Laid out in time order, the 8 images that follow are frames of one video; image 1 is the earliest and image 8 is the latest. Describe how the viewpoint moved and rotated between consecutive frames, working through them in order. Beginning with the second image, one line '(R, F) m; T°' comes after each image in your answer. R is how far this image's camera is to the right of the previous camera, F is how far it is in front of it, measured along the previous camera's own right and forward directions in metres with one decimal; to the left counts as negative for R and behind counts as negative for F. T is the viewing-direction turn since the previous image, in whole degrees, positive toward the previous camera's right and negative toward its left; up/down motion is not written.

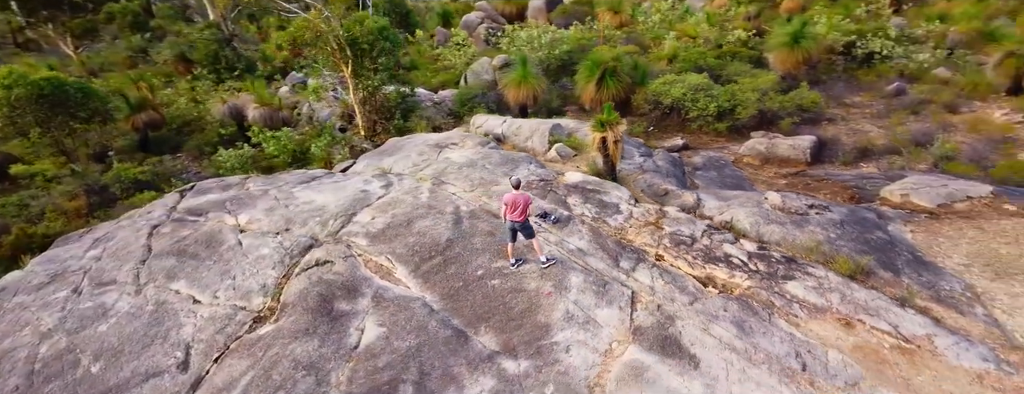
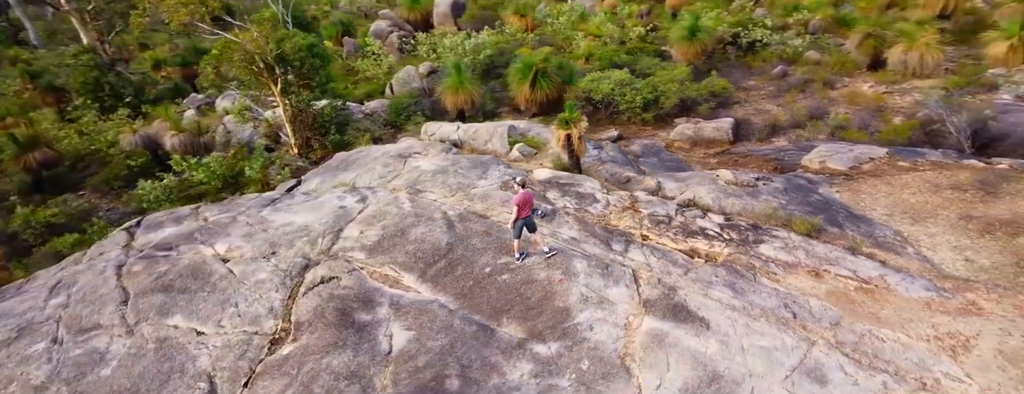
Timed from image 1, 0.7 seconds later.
(-1.2, -0.1) m; +9°
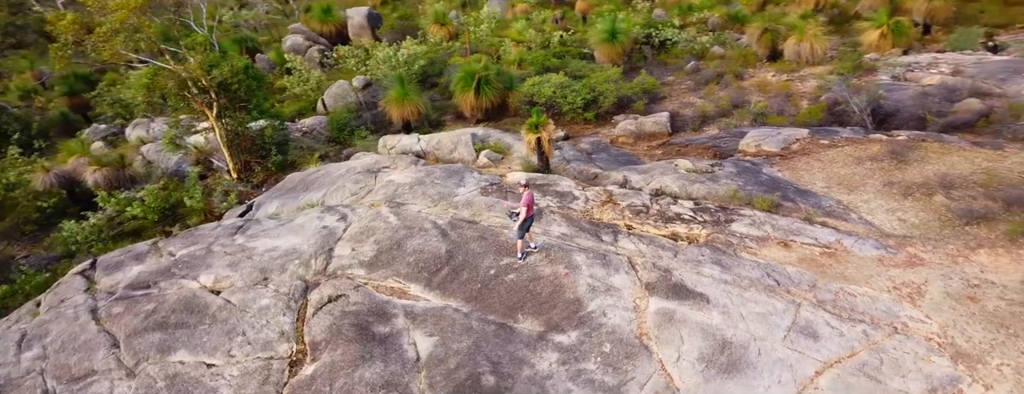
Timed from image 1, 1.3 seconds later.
(-1.1, -0.1) m; +8°
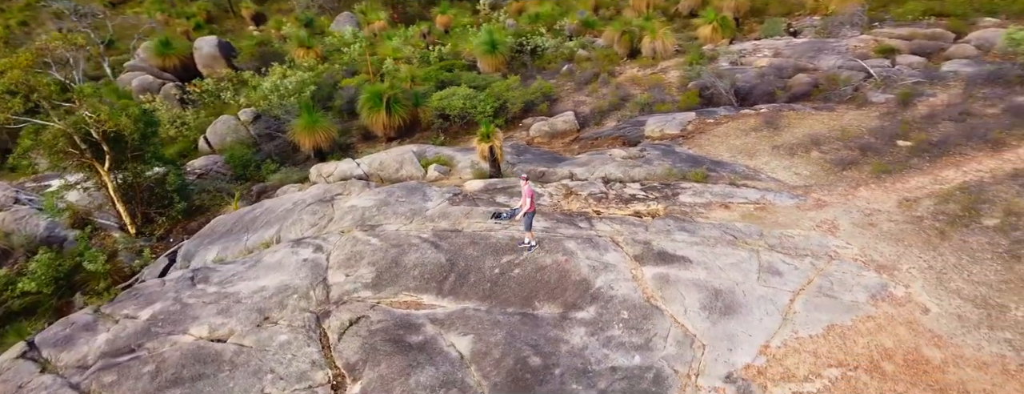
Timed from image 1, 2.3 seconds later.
(-1.8, -0.3) m; +13°
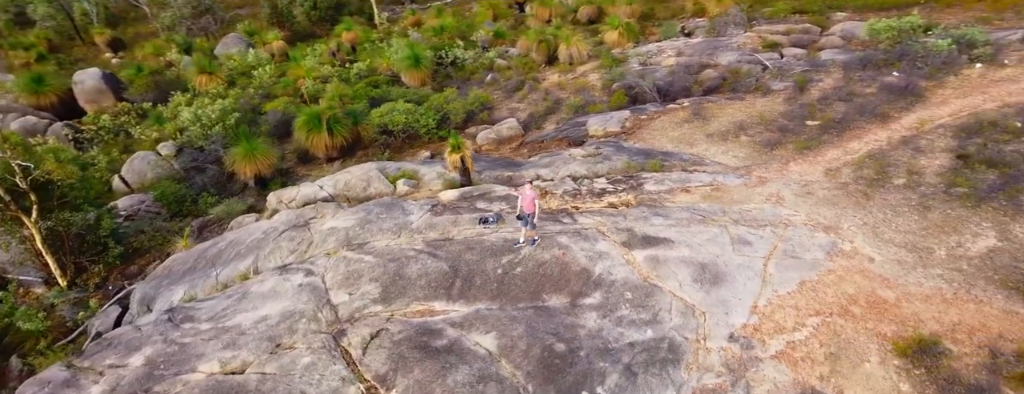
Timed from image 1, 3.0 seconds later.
(-1.2, -0.3) m; +8°
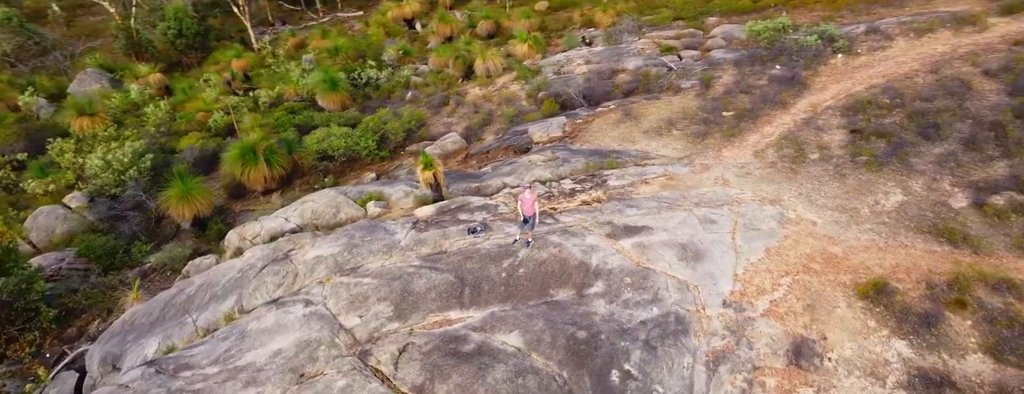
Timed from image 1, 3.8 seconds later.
(-1.3, -0.3) m; +9°
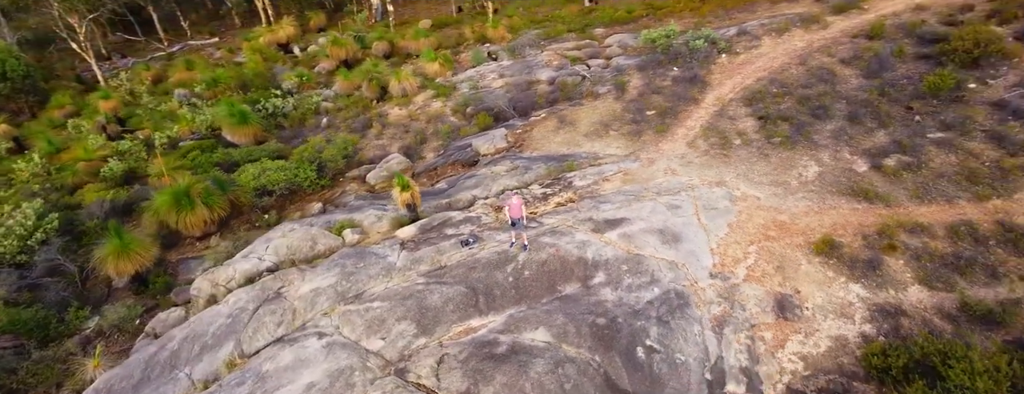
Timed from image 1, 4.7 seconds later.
(-1.5, -0.4) m; +9°
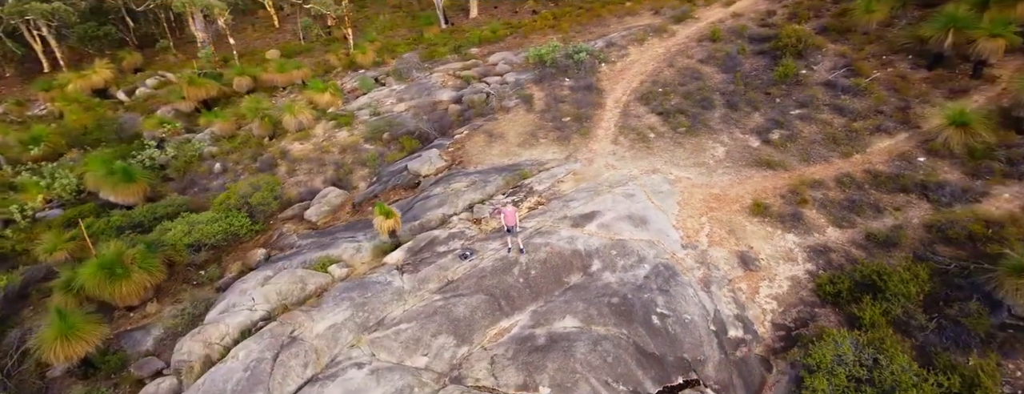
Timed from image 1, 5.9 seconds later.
(-2.0, -0.9) m; +11°
